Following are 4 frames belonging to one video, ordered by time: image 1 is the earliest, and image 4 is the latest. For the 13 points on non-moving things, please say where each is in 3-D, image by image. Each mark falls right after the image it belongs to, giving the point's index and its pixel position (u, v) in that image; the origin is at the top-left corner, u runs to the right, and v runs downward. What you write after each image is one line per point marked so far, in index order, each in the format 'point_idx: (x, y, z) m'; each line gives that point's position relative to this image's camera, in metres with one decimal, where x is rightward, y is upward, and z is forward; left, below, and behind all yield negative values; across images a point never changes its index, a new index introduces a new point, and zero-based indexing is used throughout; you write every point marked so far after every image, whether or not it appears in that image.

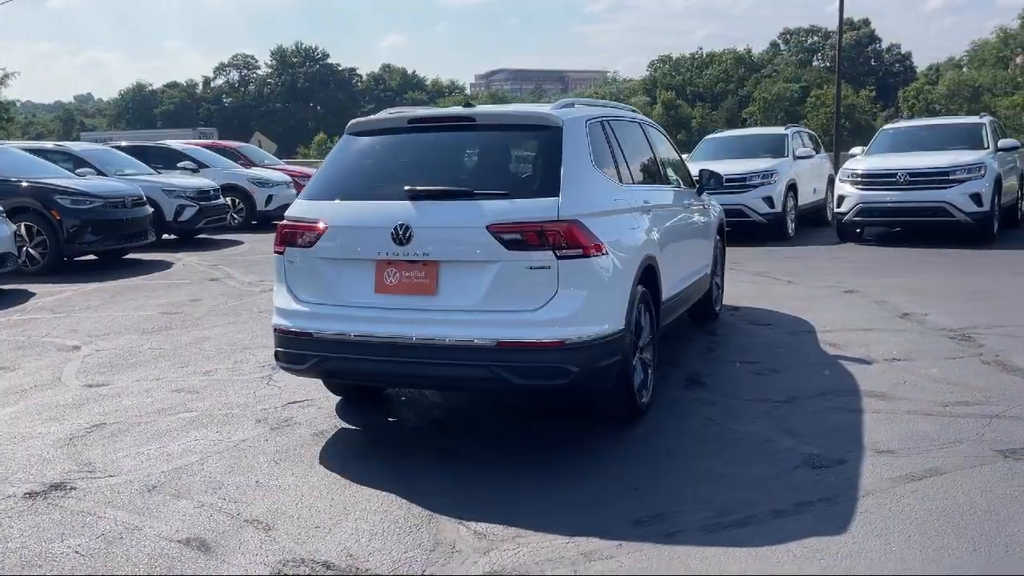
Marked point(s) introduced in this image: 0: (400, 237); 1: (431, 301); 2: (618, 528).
0: (-0.7, +0.3, +5.2) m
1: (-0.5, -0.1, +5.2) m
2: (+0.5, -1.2, +4.3) m
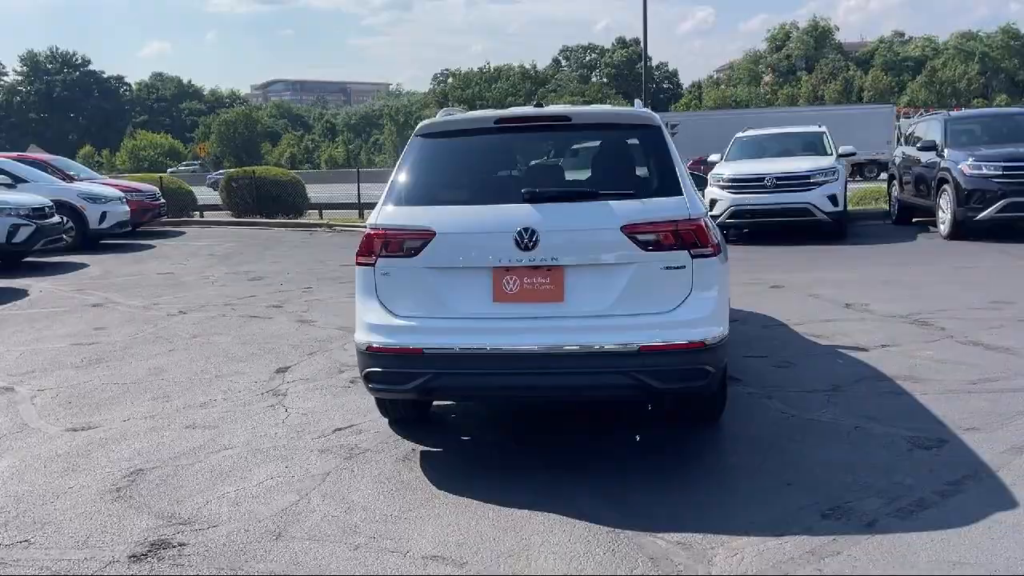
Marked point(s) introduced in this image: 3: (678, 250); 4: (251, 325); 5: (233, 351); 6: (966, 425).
0: (+0.1, +0.3, +4.9) m
1: (+0.3, -0.1, +5.0) m
2: (+1.5, -1.2, +4.4) m
3: (+0.9, +0.2, +4.9) m
4: (-3.1, -0.5, +10.3) m
5: (-2.8, -0.6, +8.8) m
6: (+2.9, -0.9, +5.6) m
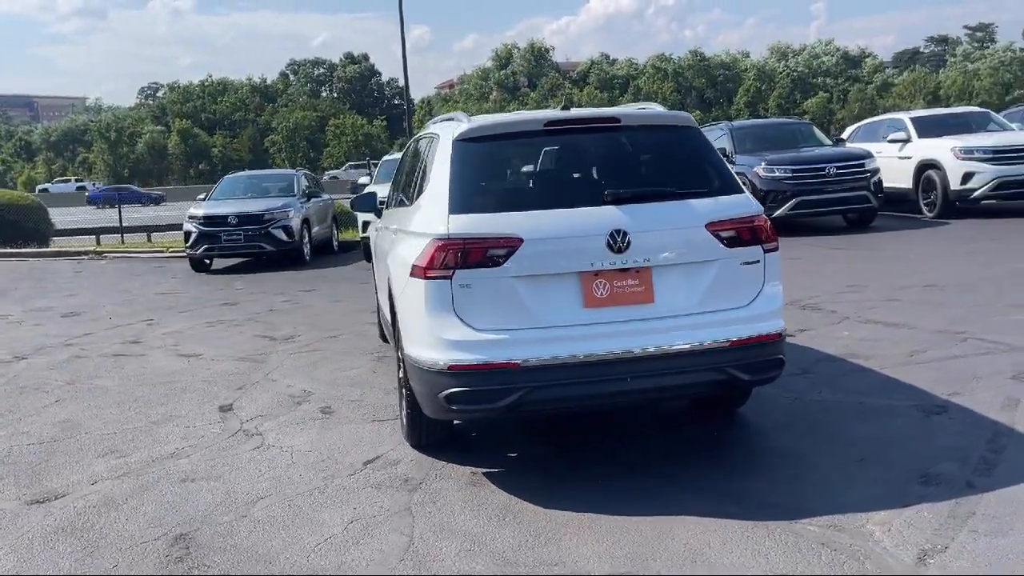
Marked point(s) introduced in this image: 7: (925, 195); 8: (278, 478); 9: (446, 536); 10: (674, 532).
0: (+0.6, +0.2, +4.8) m
1: (+0.8, -0.1, +4.9) m
2: (+2.2, -1.1, +4.7) m
3: (+1.4, +0.2, +5.1) m
4: (-4.0, -0.8, +9.0) m
5: (-3.3, -0.9, +7.7) m
6: (+3.2, -0.8, +6.3) m
7: (+9.0, +2.0, +18.9) m
8: (-1.4, -1.2, +5.3) m
9: (-0.3, -1.3, +4.4) m
10: (+0.8, -1.2, +4.3) m
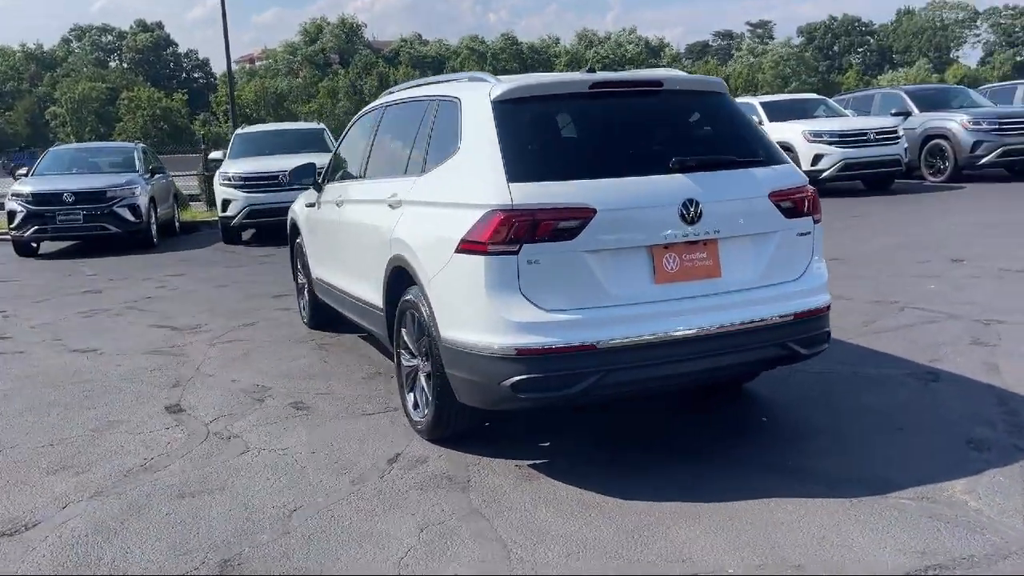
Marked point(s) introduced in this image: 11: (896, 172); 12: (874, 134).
0: (+0.9, +0.4, +4.5) m
1: (+1.1, 0.0, +4.7) m
2: (+2.5, -0.9, +4.8) m
3: (+1.6, +0.4, +5.0) m
4: (-4.4, -0.7, +7.6) m
5: (-3.5, -0.8, +6.6) m
6: (+3.1, -0.5, +6.6) m
7: (+6.1, +2.6, +20.0) m
8: (-1.1, -1.1, +4.7) m
9: (+0.1, -1.1, +4.0) m
10: (+1.3, -1.1, +4.1) m
11: (+8.3, +2.5, +18.9) m
12: (+7.7, +3.3, +18.7) m
